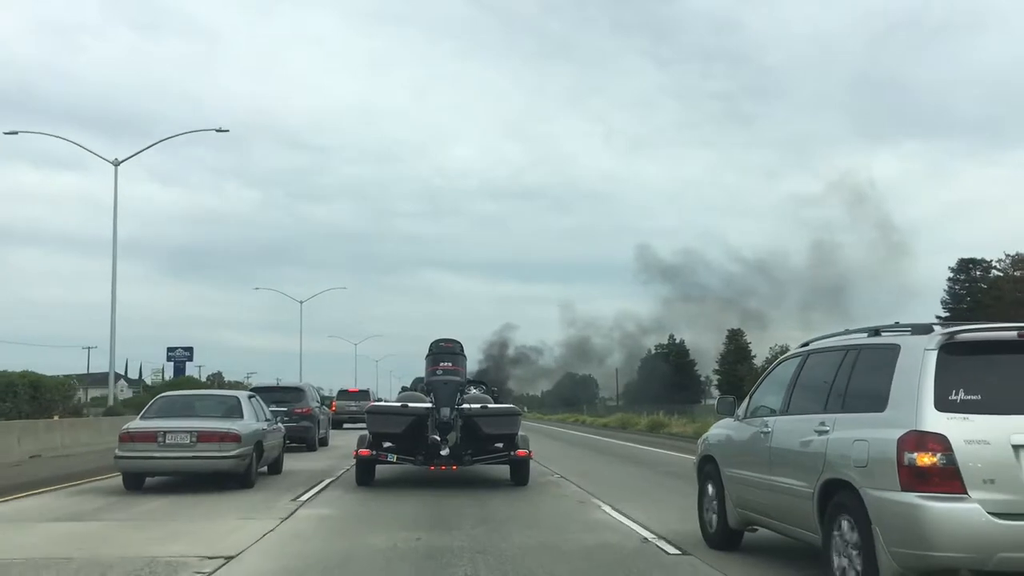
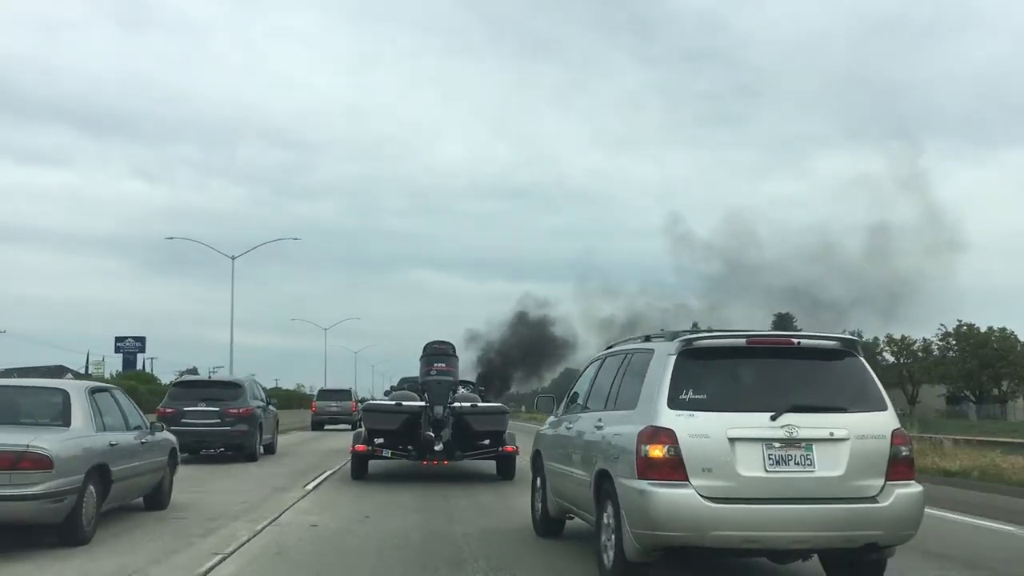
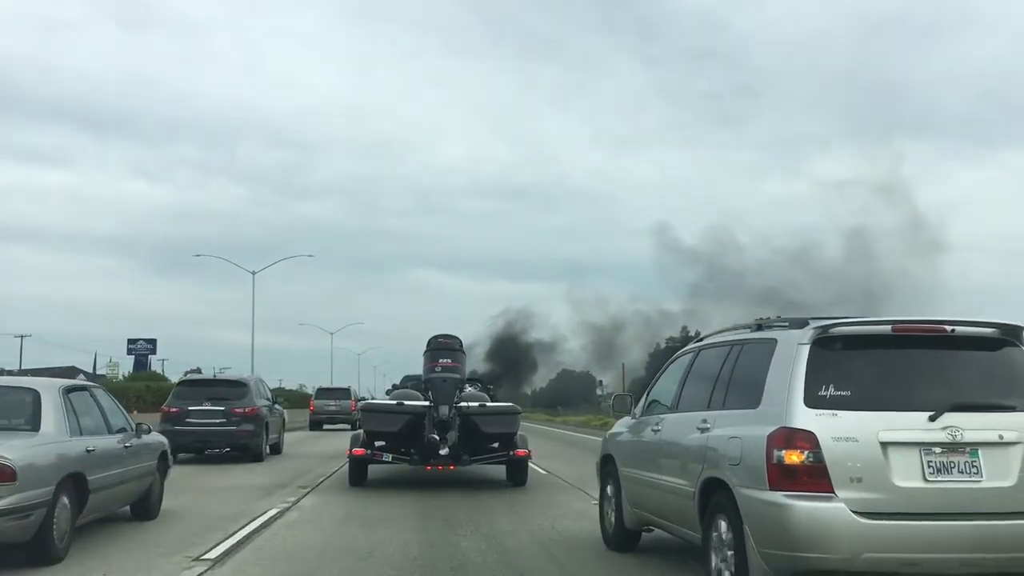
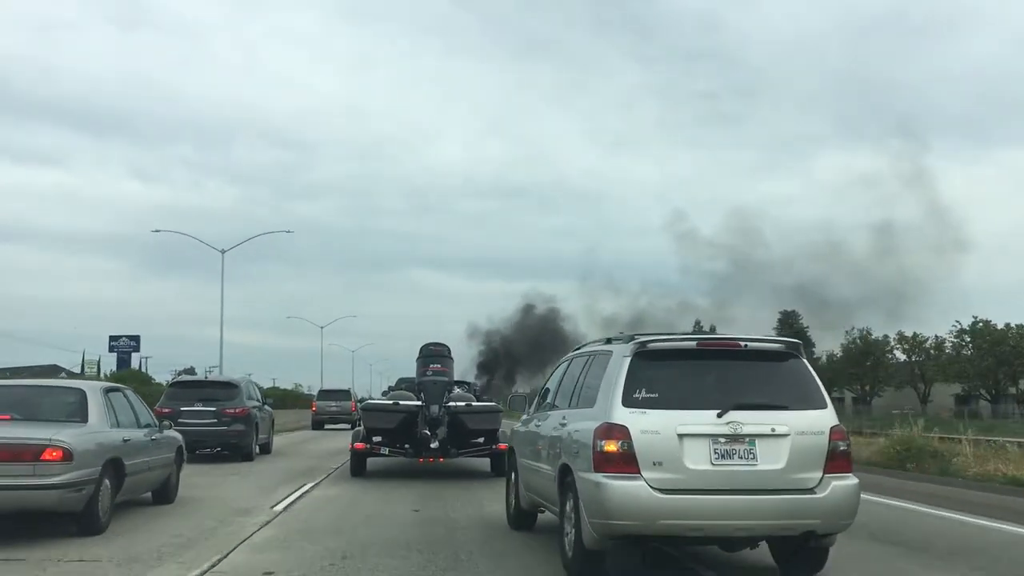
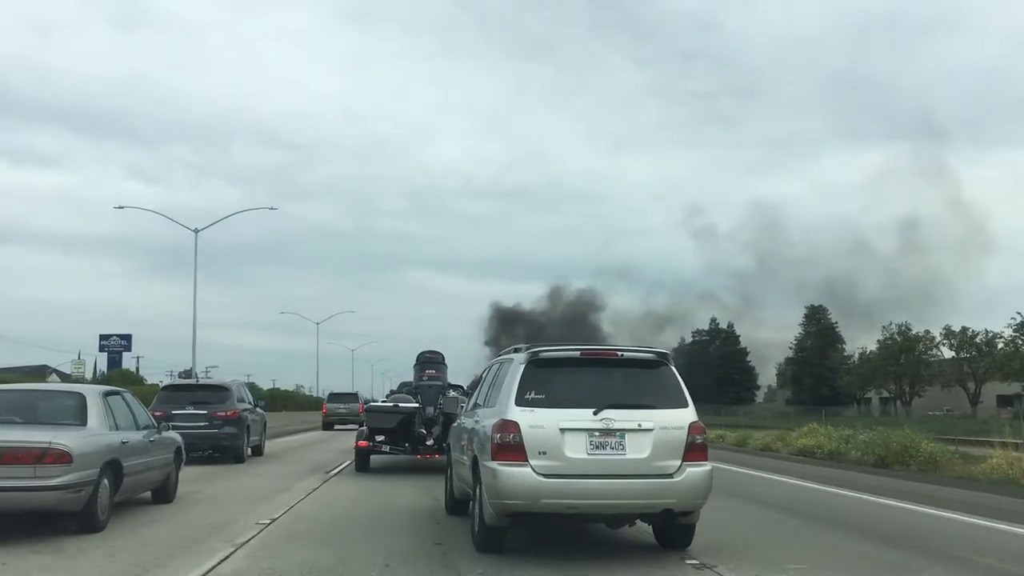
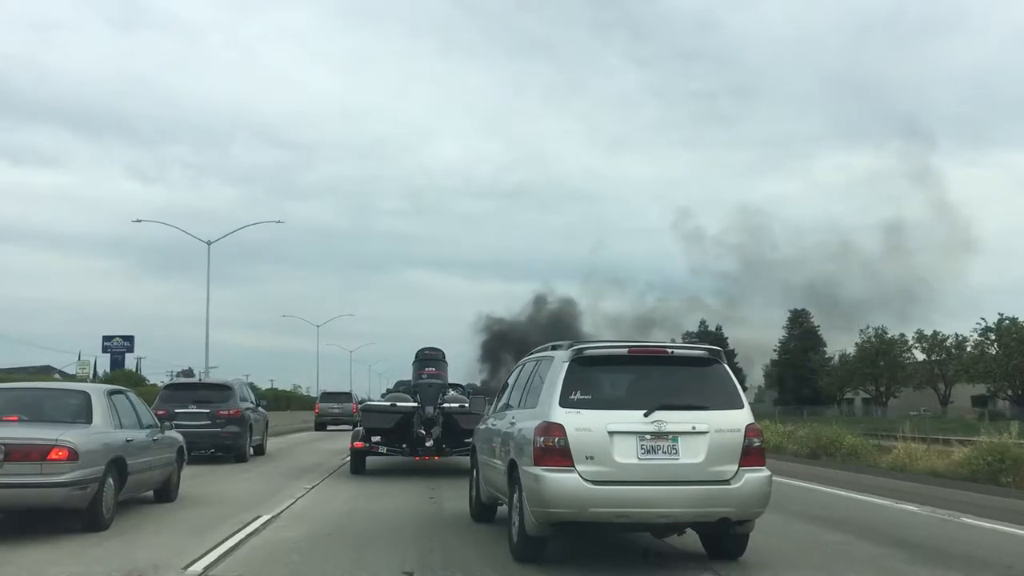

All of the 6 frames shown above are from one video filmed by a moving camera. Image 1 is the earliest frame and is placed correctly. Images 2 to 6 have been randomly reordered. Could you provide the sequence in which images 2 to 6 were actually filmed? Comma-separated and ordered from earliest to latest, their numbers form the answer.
3, 2, 4, 6, 5
